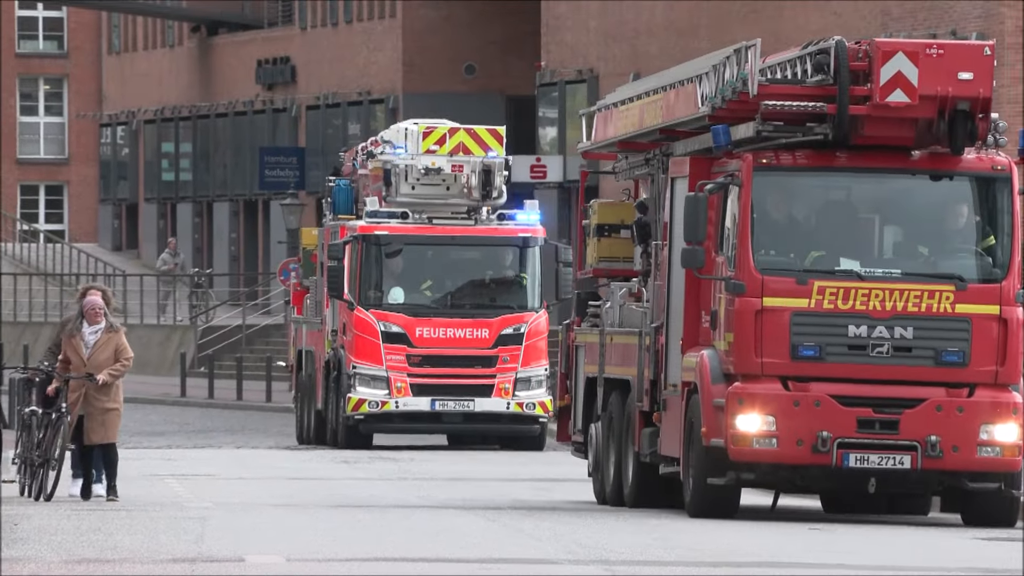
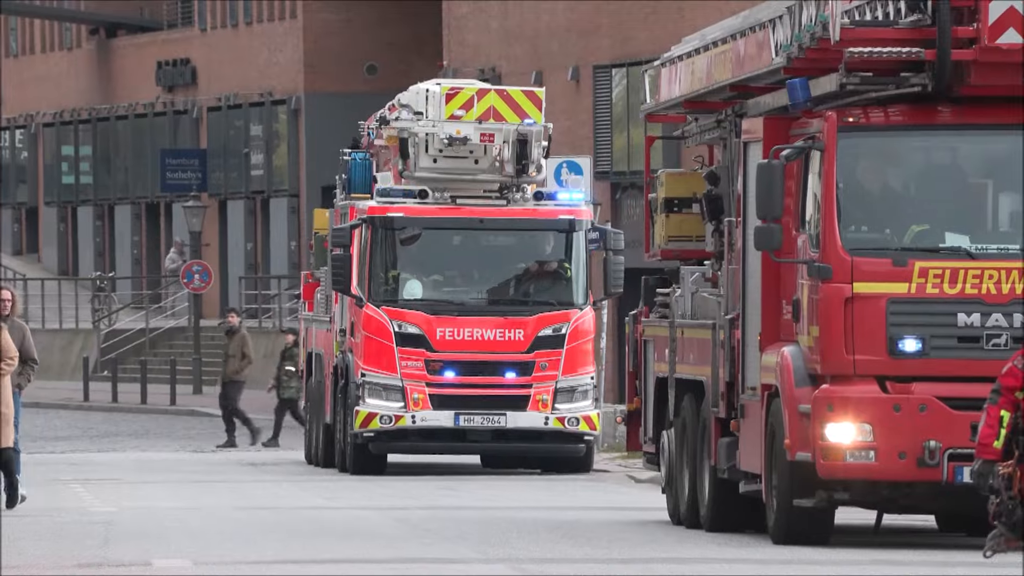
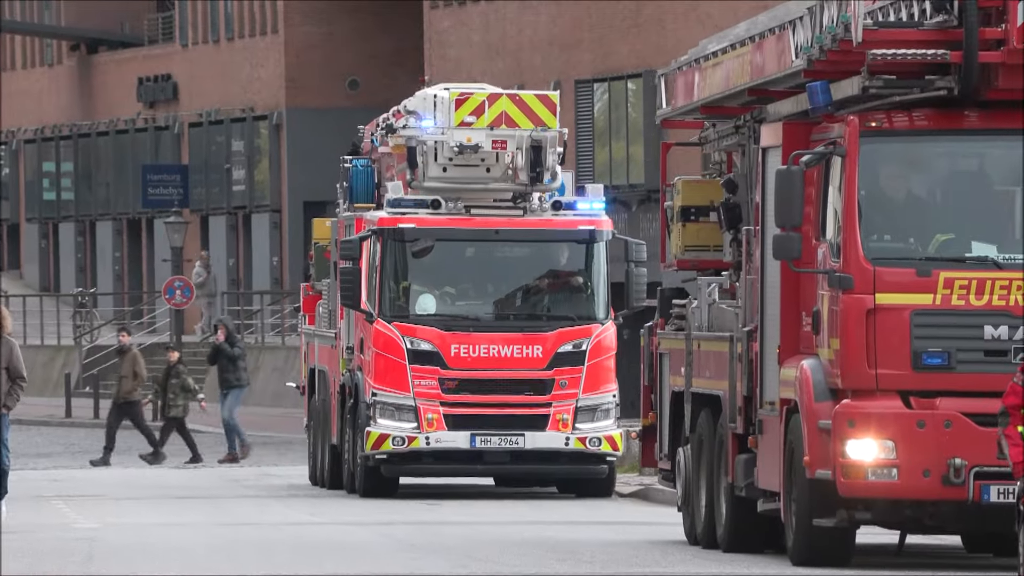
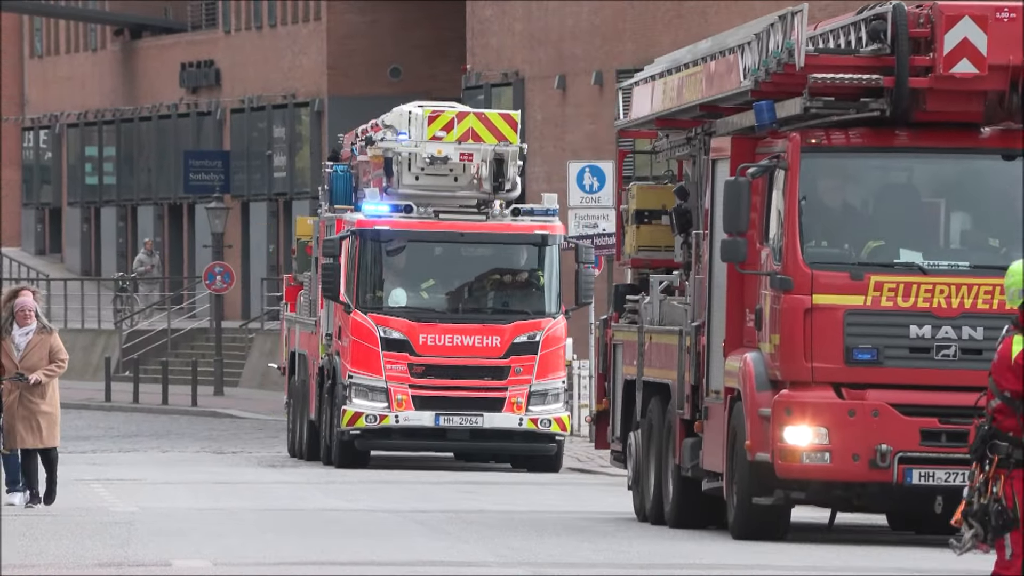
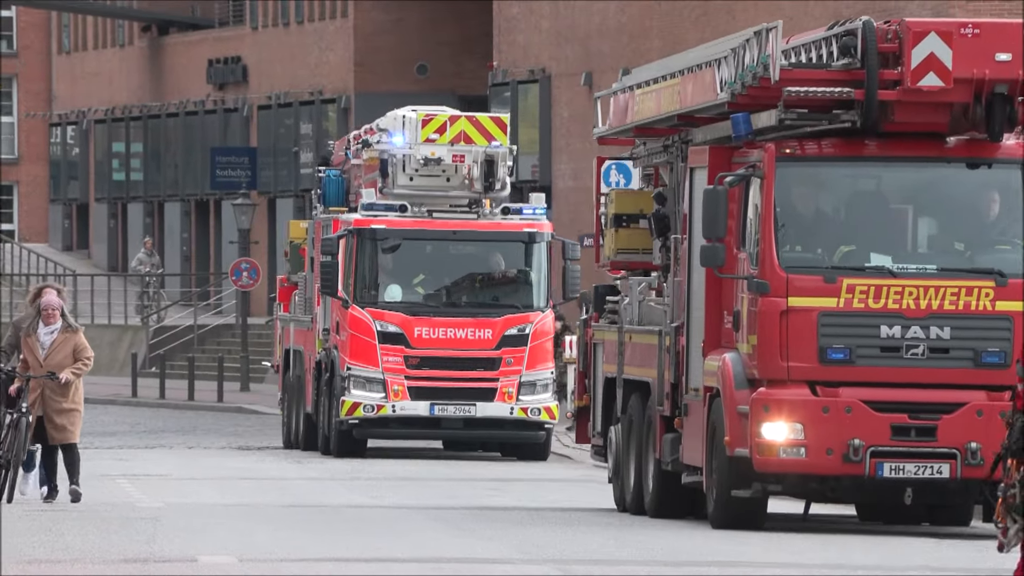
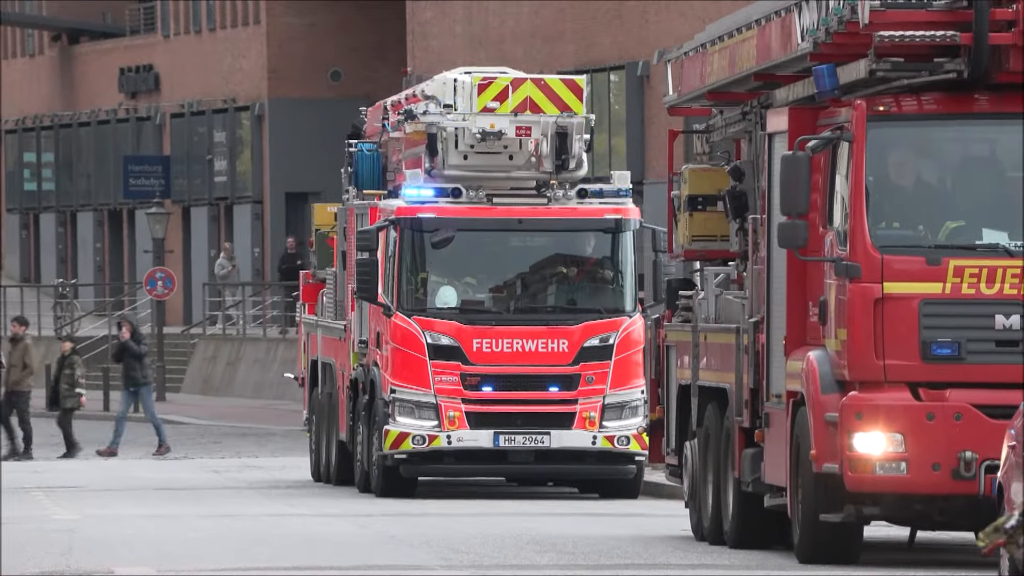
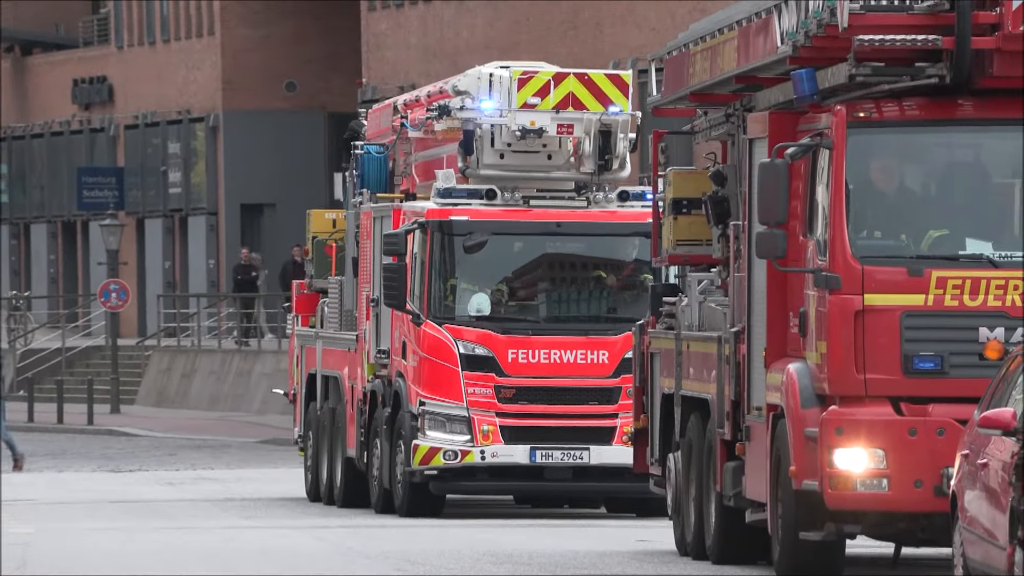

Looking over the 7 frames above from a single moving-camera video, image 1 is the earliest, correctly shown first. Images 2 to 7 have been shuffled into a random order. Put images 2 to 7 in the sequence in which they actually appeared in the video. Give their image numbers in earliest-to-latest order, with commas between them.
5, 4, 2, 3, 6, 7
